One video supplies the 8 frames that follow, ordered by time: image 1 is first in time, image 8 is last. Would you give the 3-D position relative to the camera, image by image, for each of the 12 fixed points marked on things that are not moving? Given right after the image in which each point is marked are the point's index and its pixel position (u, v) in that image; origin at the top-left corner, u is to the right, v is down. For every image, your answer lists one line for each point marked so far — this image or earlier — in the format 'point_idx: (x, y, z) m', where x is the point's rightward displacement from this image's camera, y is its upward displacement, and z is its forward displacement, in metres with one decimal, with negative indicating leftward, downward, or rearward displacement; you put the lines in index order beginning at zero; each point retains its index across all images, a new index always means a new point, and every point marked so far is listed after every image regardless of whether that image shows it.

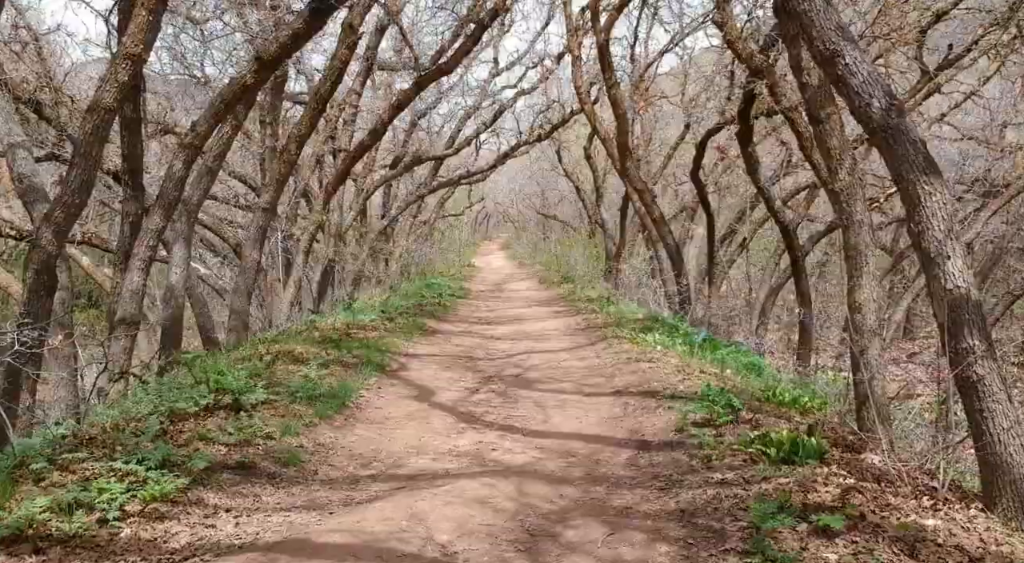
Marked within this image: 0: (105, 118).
0: (-3.2, +1.3, +6.9) m
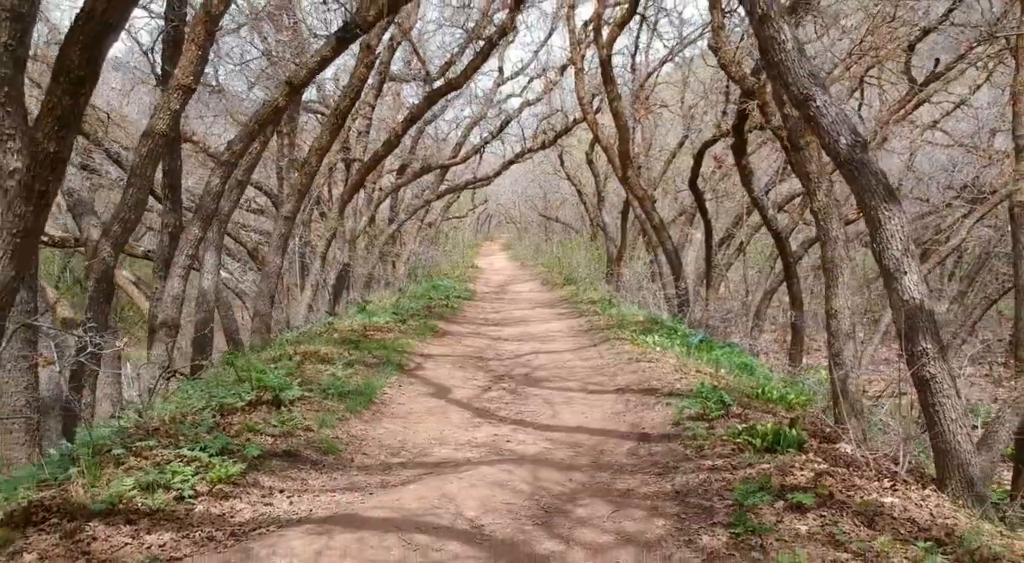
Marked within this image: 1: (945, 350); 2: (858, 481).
0: (-3.1, +1.2, +7.7) m
1: (+2.7, -0.4, +5.5) m
2: (+2.2, -1.3, +5.6) m
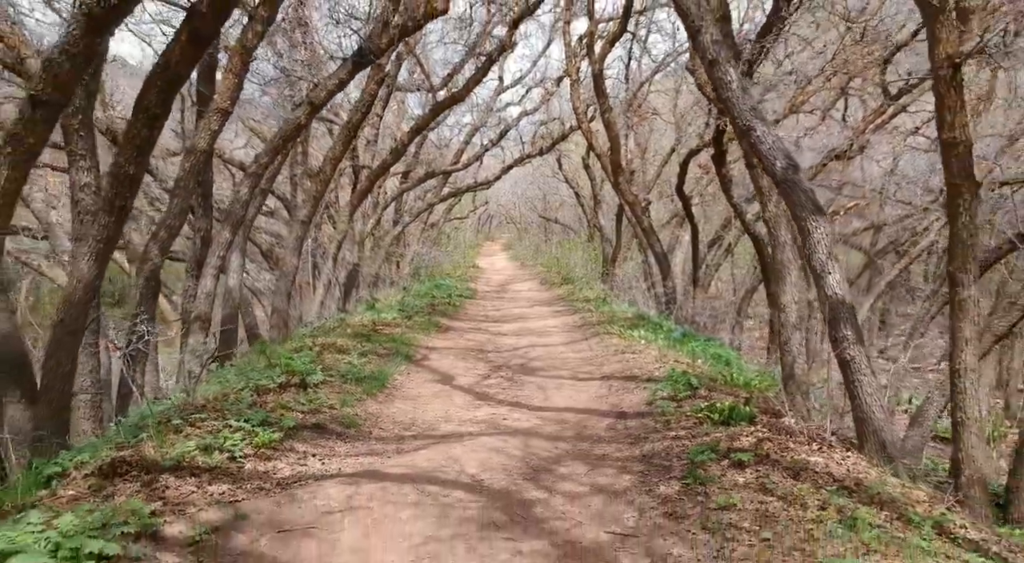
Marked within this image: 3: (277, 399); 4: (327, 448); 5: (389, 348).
0: (-3.1, +1.3, +8.8) m
1: (+2.6, -0.4, +6.6) m
2: (+2.1, -1.2, +6.7) m
3: (-2.2, -1.1, +8.3) m
4: (-1.5, -1.4, +7.3) m
5: (-1.7, -0.9, +12.2) m
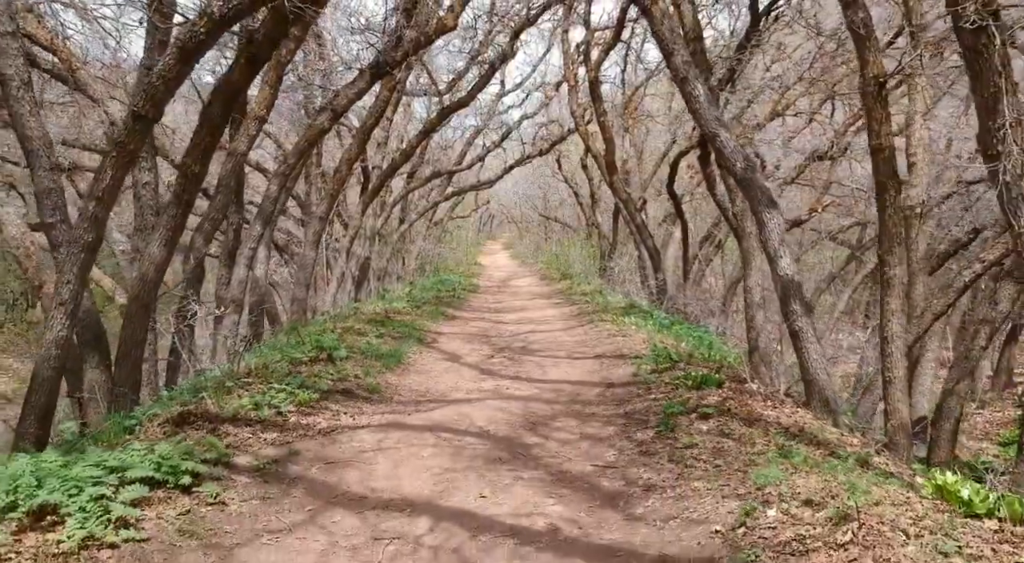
0: (-3.1, +1.4, +10.1) m
1: (+2.7, -0.3, +7.9) m
2: (+2.1, -1.1, +7.9) m
3: (-2.2, -0.9, +9.5) m
4: (-1.5, -1.2, +8.6) m
5: (-1.7, -0.8, +13.4) m
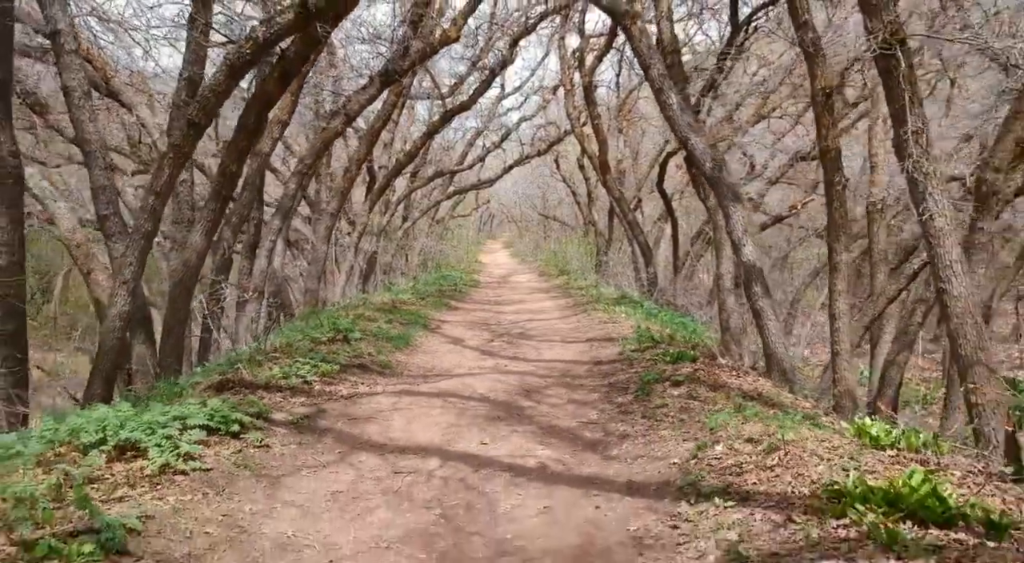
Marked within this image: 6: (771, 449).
0: (-3.1, +1.6, +11.2) m
1: (+2.6, -0.1, +9.0) m
2: (+2.1, -0.9, +9.1) m
3: (-2.2, -0.8, +10.6) m
4: (-1.5, -1.1, +9.7) m
5: (-1.7, -0.6, +14.5) m
6: (+1.7, -1.1, +5.7) m
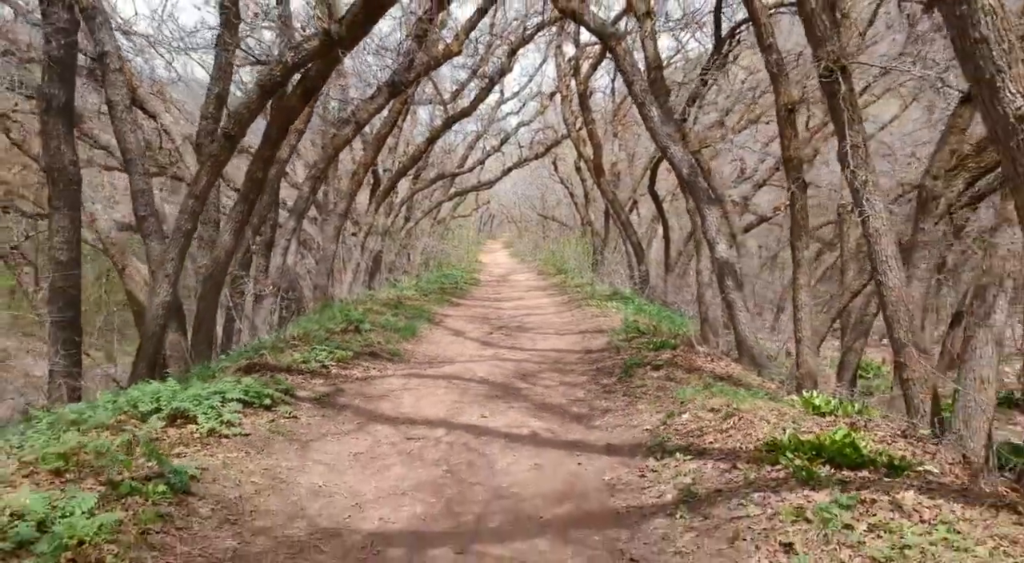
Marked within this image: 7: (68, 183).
0: (-3.2, +1.6, +12.2) m
1: (+2.6, 0.0, +10.0) m
2: (+2.1, -0.9, +10.1) m
3: (-2.2, -0.7, +11.6) m
4: (-1.6, -1.0, +10.7) m
5: (-1.7, -0.5, +15.5) m
6: (+1.6, -1.0, +6.7) m
7: (-4.0, +0.9, +7.8) m
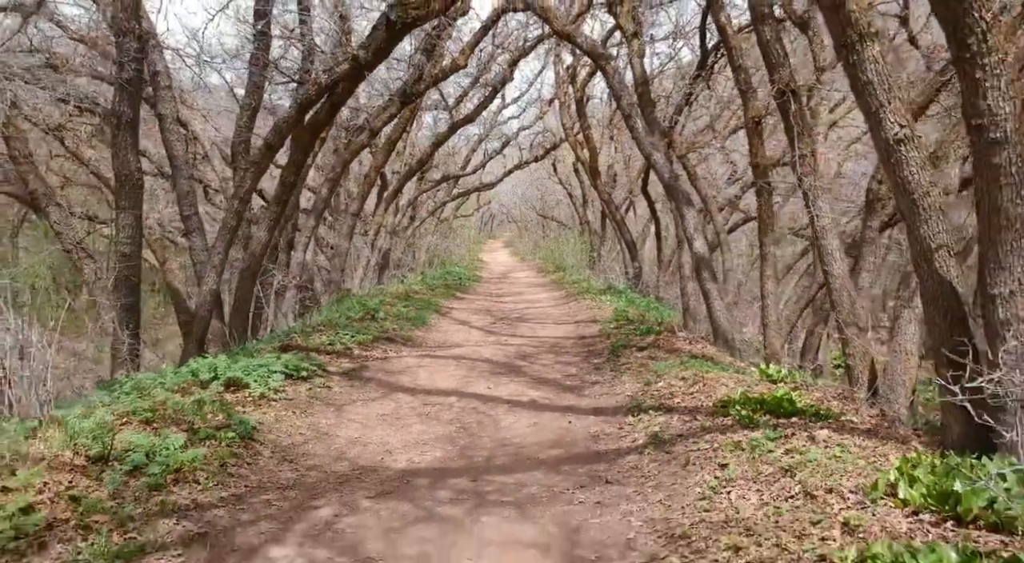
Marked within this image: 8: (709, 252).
0: (-3.2, +1.7, +13.5) m
1: (+2.6, +0.1, +11.3) m
2: (+2.1, -0.8, +11.4) m
3: (-2.2, -0.6, +12.9) m
4: (-1.6, -0.9, +12.0) m
5: (-1.7, -0.4, +16.8) m
6: (+1.7, -0.9, +8.0) m
7: (-3.9, +1.0, +9.1) m
8: (+2.5, +0.4, +11.3) m
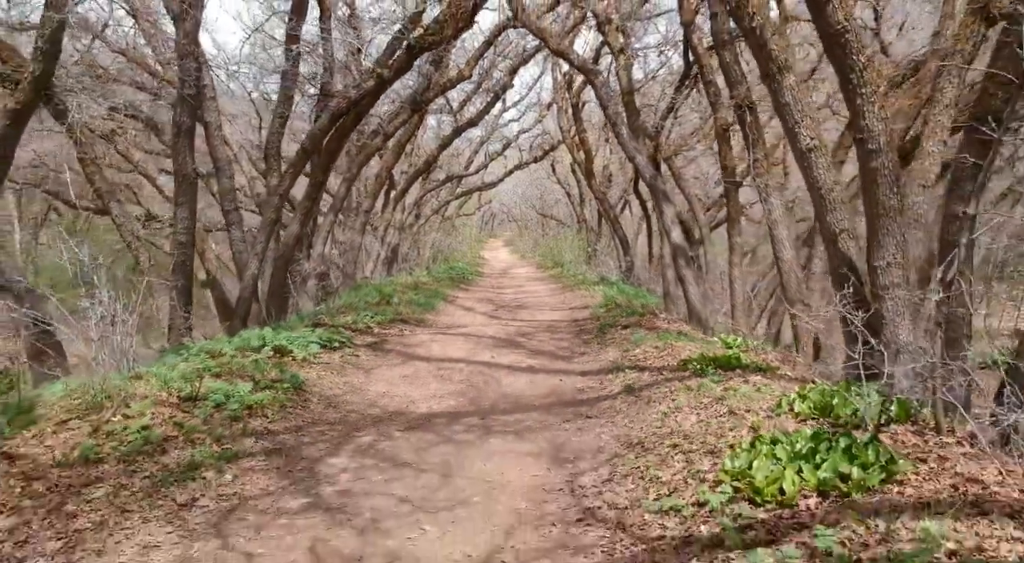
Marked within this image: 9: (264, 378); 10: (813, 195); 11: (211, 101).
0: (-3.1, +1.9, +15.1) m
1: (+2.6, +0.2, +12.9) m
2: (+2.1, -0.6, +12.9) m
3: (-2.2, -0.4, +14.5) m
4: (-1.6, -0.7, +13.6) m
5: (-1.7, -0.3, +18.4) m
6: (+1.7, -0.7, +9.6) m
7: (-3.9, +1.2, +10.7) m
8: (+2.5, +0.6, +12.8) m
9: (-2.4, -0.9, +8.4) m
10: (+2.4, +0.7, +6.9) m
11: (-4.2, +2.5, +12.4) m
